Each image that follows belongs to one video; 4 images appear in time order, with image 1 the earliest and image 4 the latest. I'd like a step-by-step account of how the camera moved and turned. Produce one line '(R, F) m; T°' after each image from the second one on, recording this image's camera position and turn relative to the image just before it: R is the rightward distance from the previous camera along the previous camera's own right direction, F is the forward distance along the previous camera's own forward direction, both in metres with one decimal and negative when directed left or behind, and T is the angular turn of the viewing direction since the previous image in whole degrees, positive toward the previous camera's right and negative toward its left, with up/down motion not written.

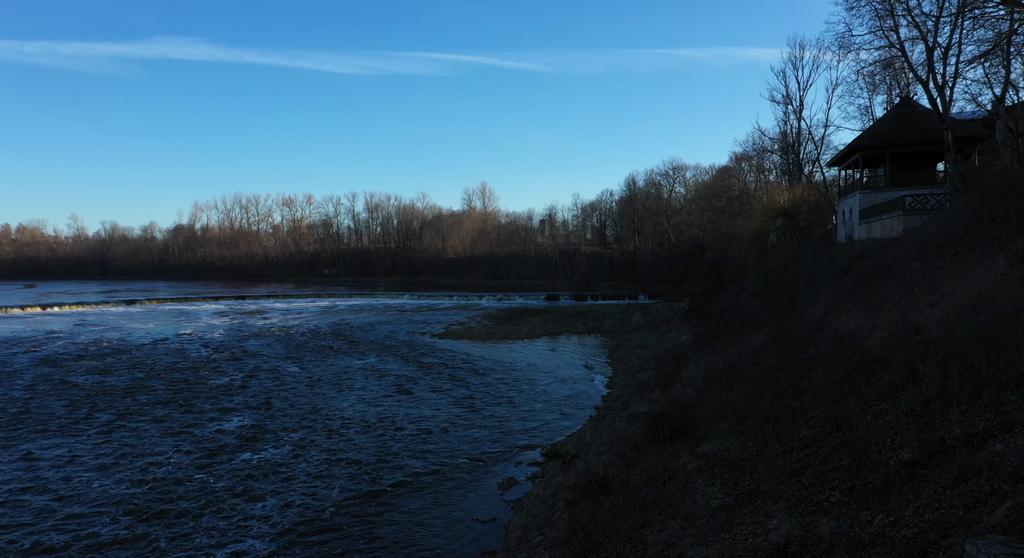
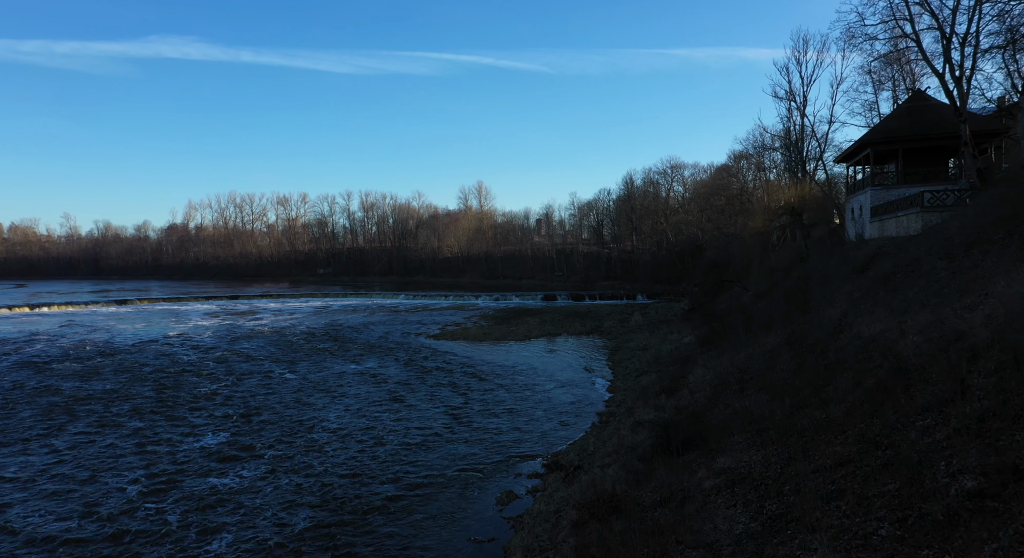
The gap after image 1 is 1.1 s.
(-0.1, +0.9) m; 0°
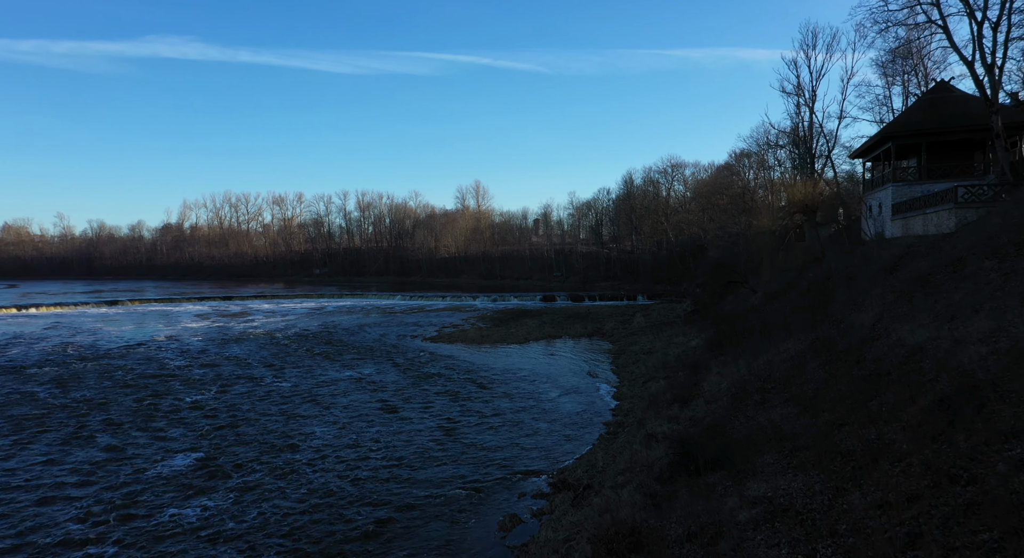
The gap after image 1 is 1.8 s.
(-0.1, +1.2) m; 0°
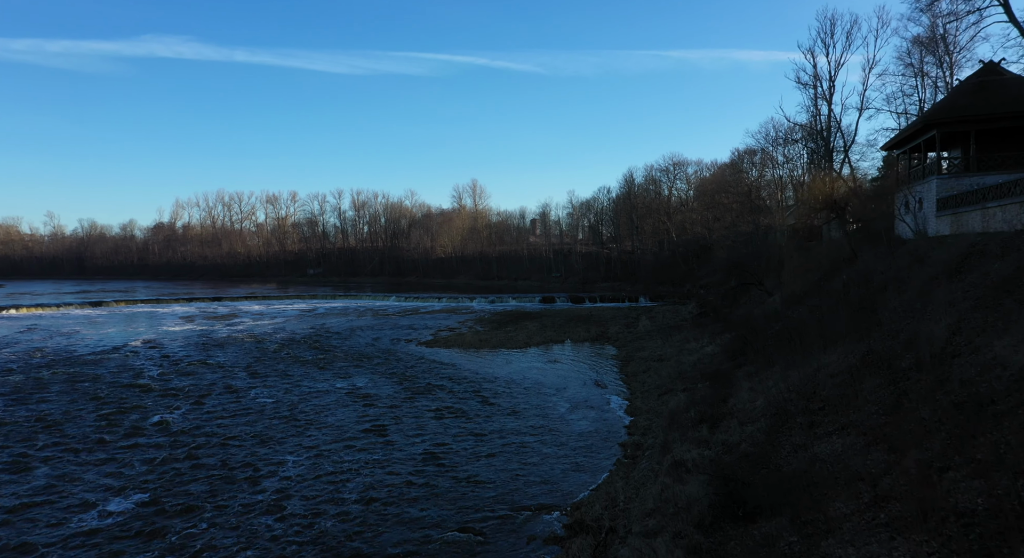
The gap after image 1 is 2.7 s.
(-0.2, +2.0) m; 0°
